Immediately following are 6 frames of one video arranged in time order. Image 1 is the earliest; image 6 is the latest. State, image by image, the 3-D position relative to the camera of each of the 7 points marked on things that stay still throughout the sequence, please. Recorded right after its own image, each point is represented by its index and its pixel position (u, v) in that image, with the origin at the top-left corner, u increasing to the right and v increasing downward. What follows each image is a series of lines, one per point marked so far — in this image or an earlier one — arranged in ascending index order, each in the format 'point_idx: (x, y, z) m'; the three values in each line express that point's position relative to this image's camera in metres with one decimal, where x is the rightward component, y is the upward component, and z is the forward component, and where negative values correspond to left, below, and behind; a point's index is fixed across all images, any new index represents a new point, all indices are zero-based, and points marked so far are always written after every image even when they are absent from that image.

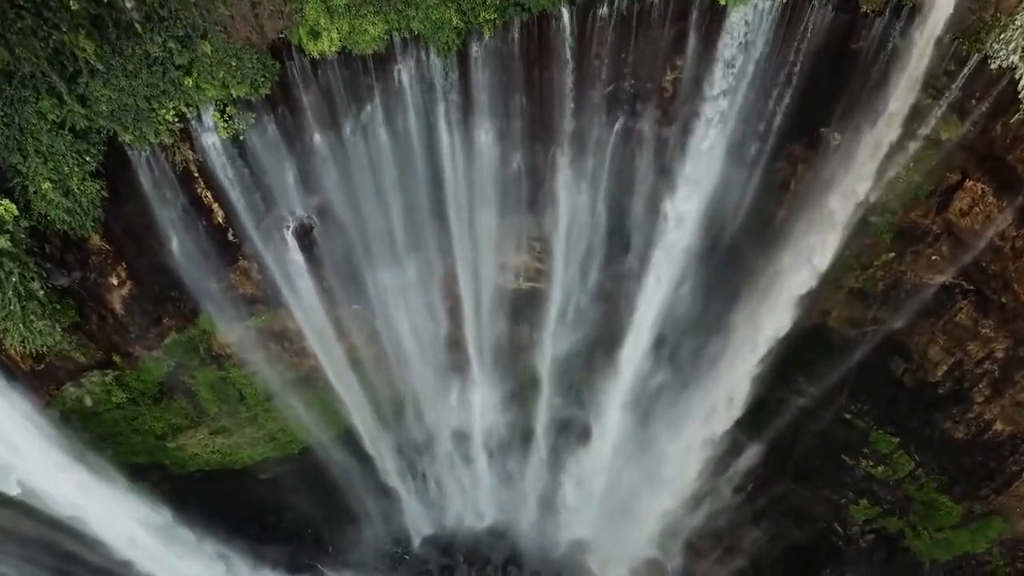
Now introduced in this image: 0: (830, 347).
0: (+4.2, -0.8, +9.8) m
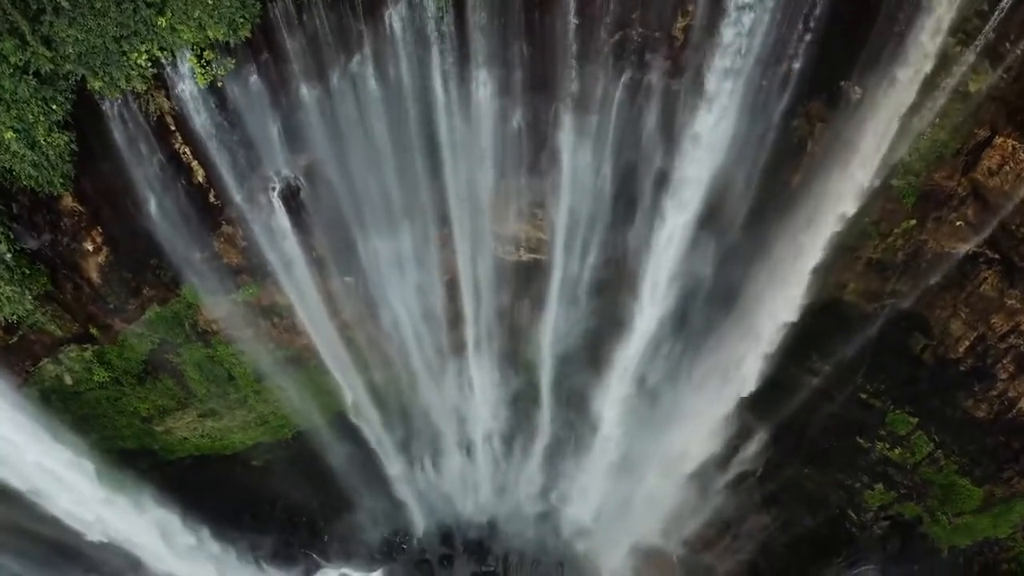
0: (+4.2, -0.4, +9.4) m
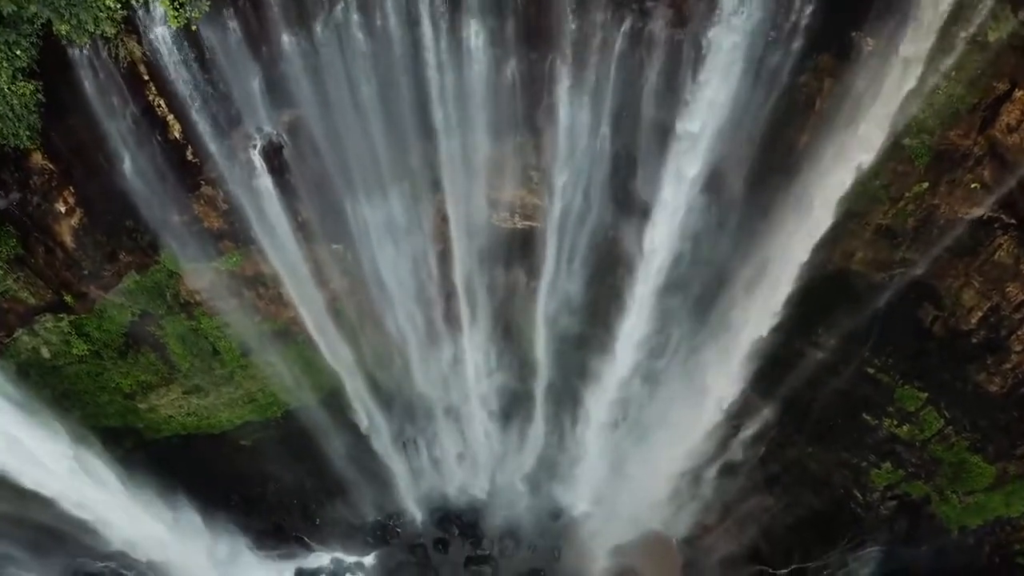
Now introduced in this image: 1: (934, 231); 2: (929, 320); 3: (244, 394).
0: (+4.2, -0.1, +9.0) m
1: (+4.7, +0.6, +8.1) m
2: (+5.0, -0.4, +8.8) m
3: (-3.7, -1.5, +10.2) m
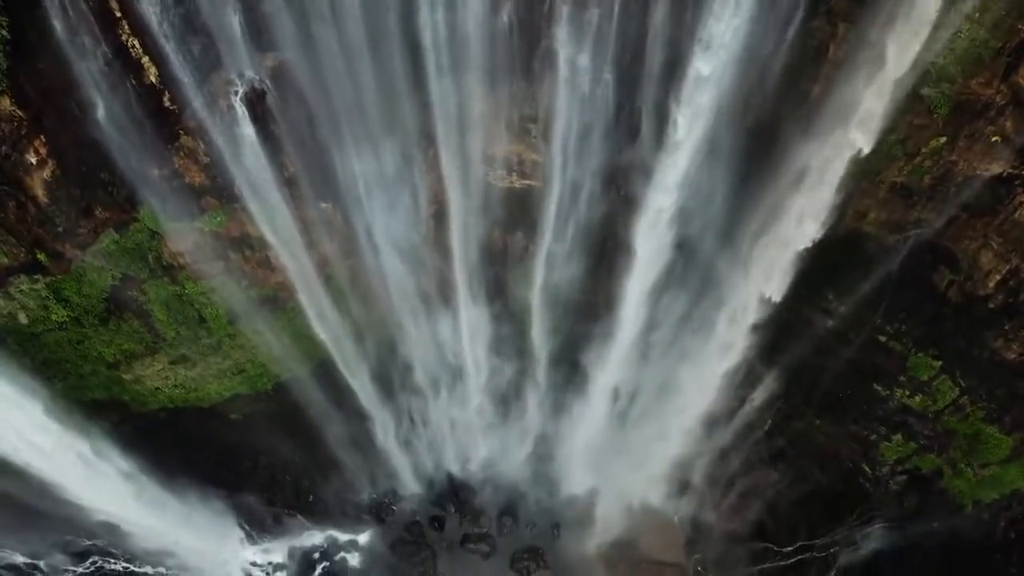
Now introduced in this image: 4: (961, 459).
0: (+4.2, +0.4, +8.6) m
1: (+4.6, +1.0, +7.8) m
2: (+5.0, 0.0, +8.5) m
3: (-3.7, -1.0, +9.8) m
4: (+5.7, -2.2, +9.3) m
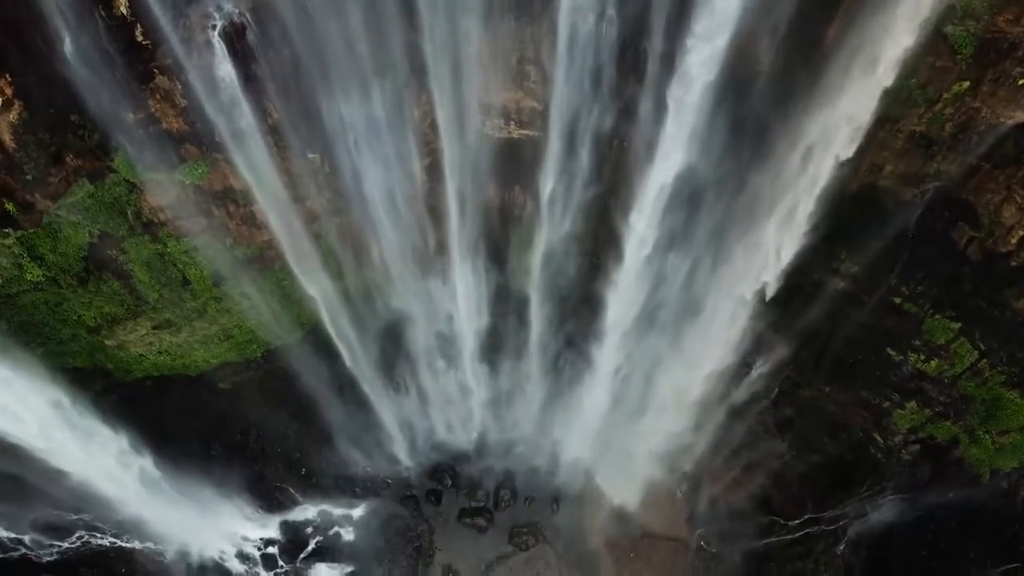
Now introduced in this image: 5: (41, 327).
0: (+4.1, +0.8, +8.2) m
1: (+4.6, +1.5, +7.3) m
2: (+4.9, +0.5, +8.0) m
3: (-3.8, -0.5, +9.4) m
4: (+5.6, -1.7, +8.9) m
5: (-5.6, -0.5, +8.8) m
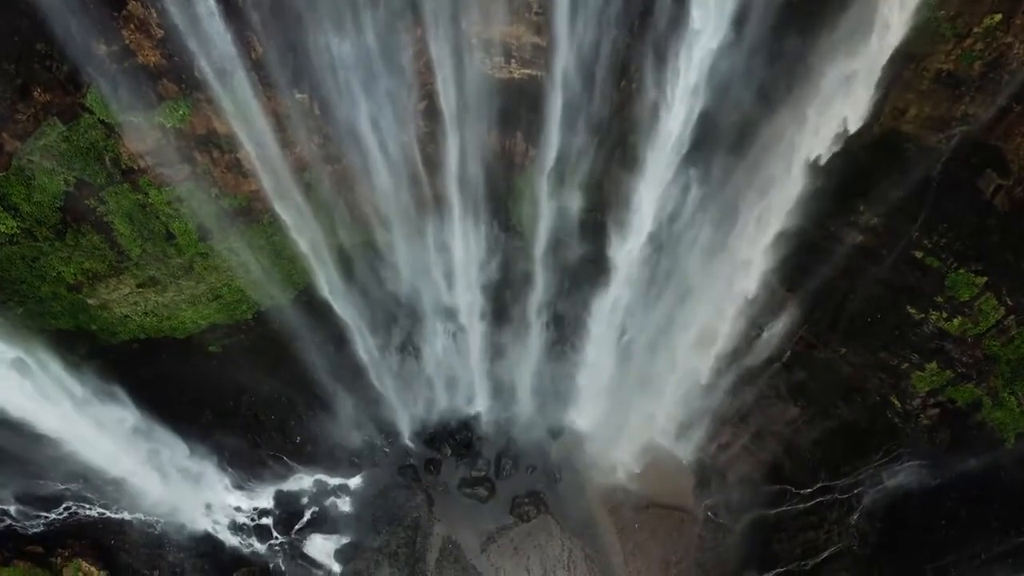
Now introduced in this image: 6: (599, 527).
0: (+4.1, +1.4, +7.8) m
1: (+4.6, +2.0, +6.8) m
2: (+4.9, +1.0, +7.6) m
3: (-3.7, 0.0, +9.0) m
4: (+5.7, -1.1, +8.5) m
5: (-5.6, +0.1, +8.4) m
6: (+1.2, -3.3, +10.4) m
